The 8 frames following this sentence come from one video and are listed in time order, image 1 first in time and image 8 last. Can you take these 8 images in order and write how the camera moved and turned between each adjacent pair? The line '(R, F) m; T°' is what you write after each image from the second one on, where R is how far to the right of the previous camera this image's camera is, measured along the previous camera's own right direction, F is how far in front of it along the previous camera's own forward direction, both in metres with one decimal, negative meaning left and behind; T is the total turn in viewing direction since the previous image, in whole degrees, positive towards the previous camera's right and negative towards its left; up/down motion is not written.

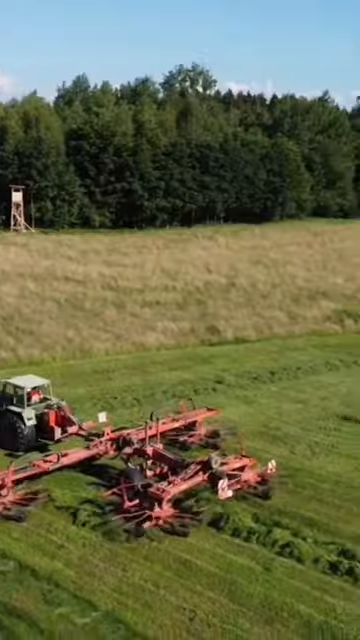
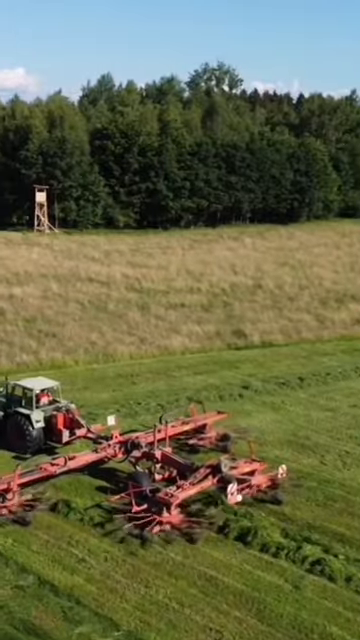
(0.0, +0.6) m; -1°
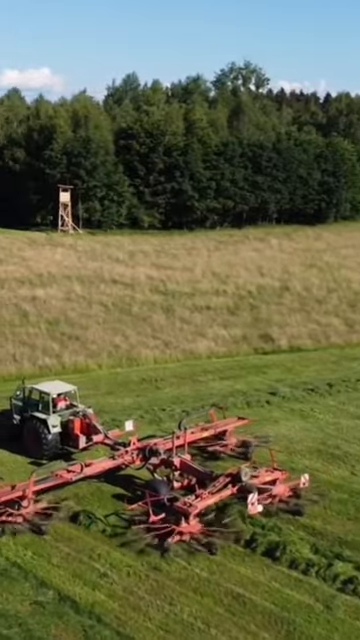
(0.0, +0.6) m; -1°
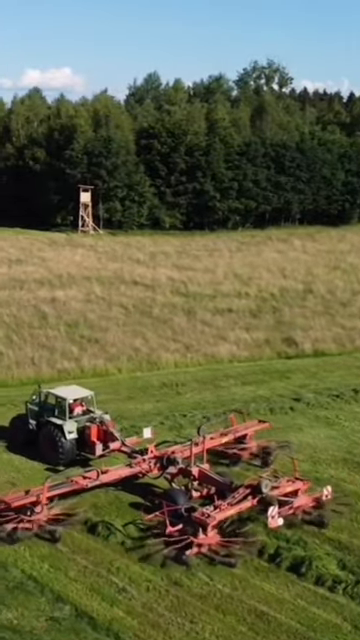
(0.0, +0.5) m; -1°
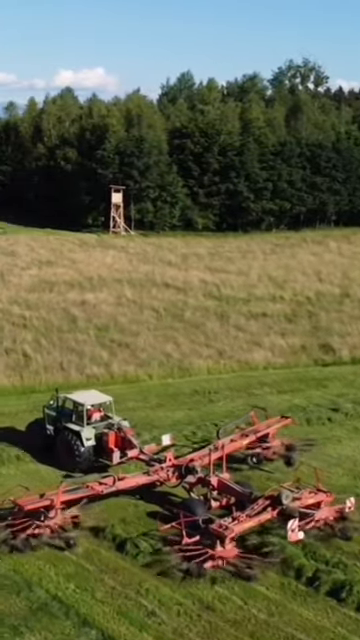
(0.0, +0.7) m; -2°
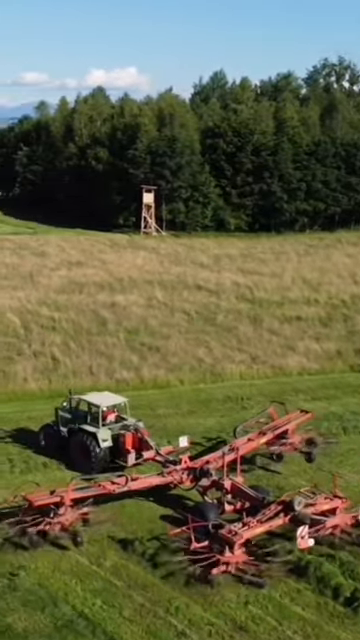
(0.0, +0.6) m; -2°
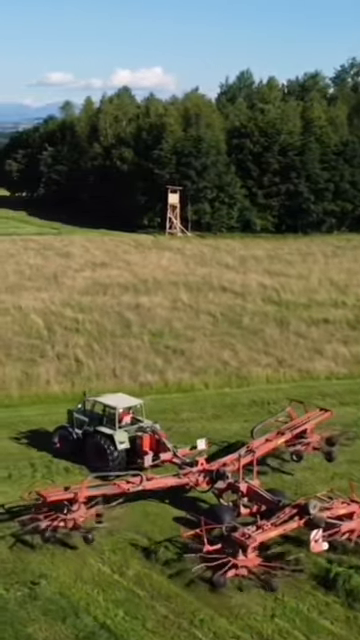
(0.0, +0.4) m; -2°
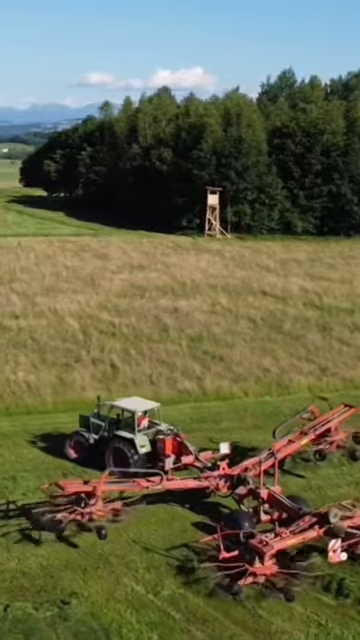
(0.0, +0.7) m; -2°
